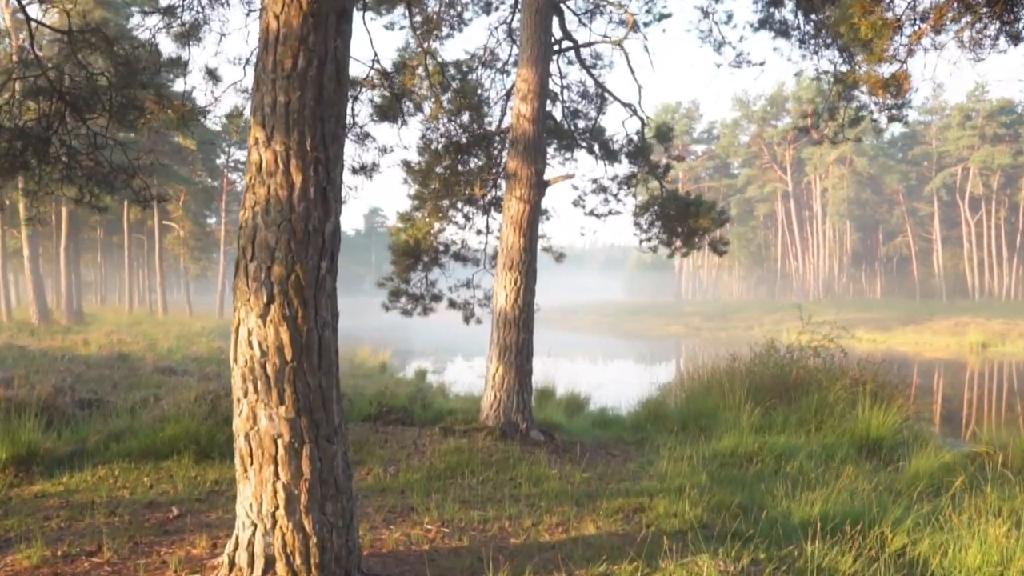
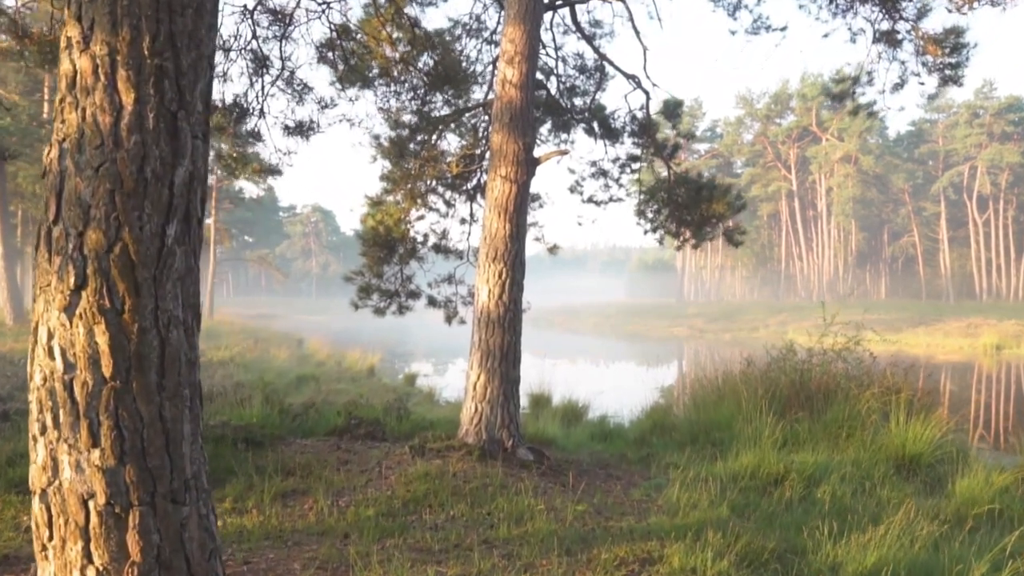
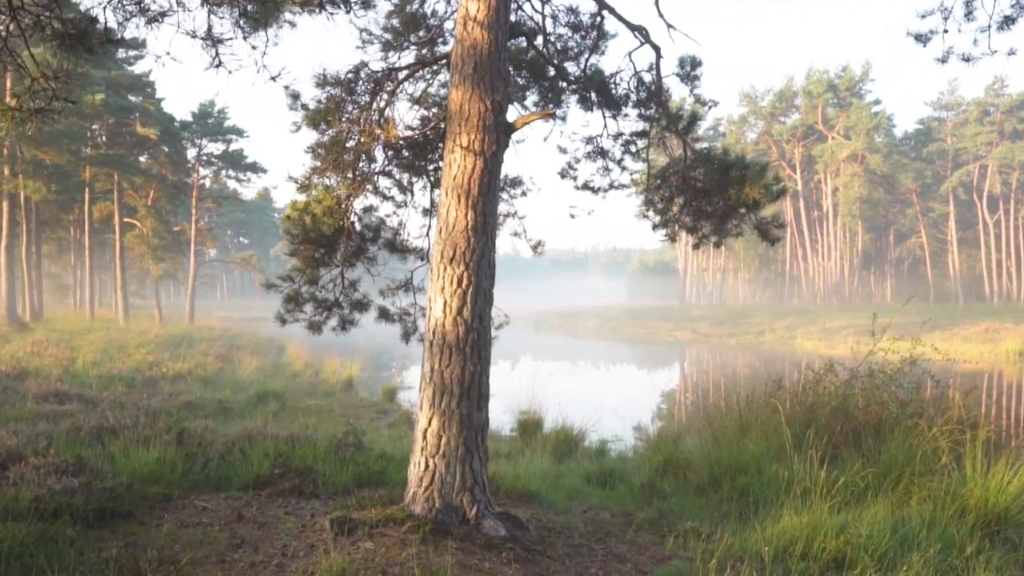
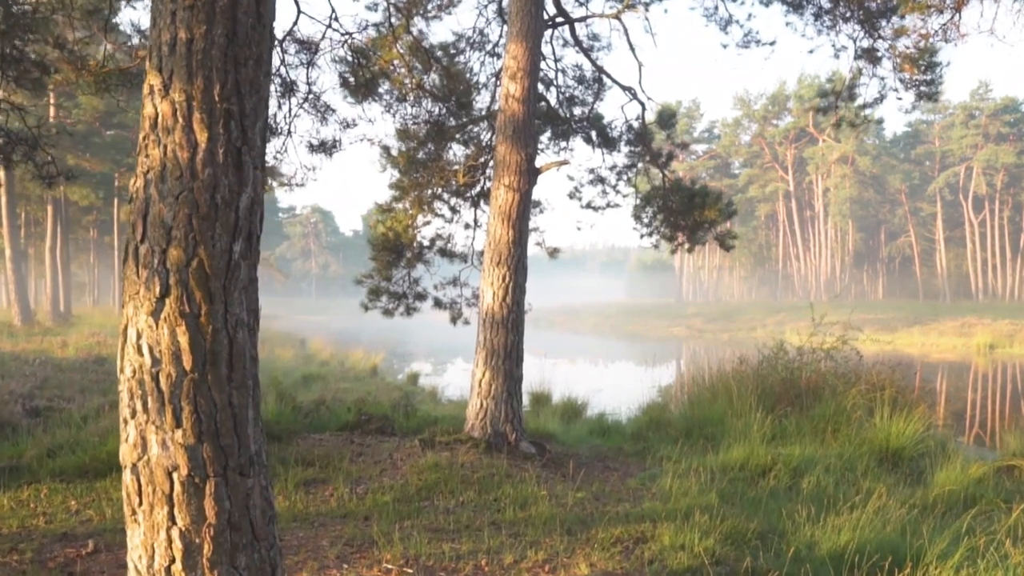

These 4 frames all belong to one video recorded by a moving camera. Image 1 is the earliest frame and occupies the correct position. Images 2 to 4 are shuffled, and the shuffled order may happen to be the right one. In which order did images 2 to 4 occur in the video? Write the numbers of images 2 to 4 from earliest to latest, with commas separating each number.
4, 2, 3
